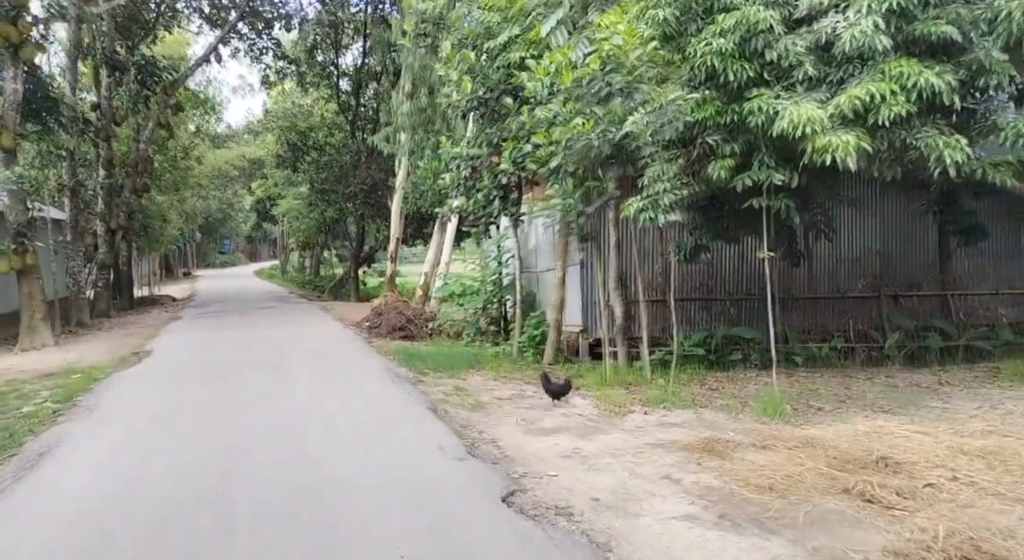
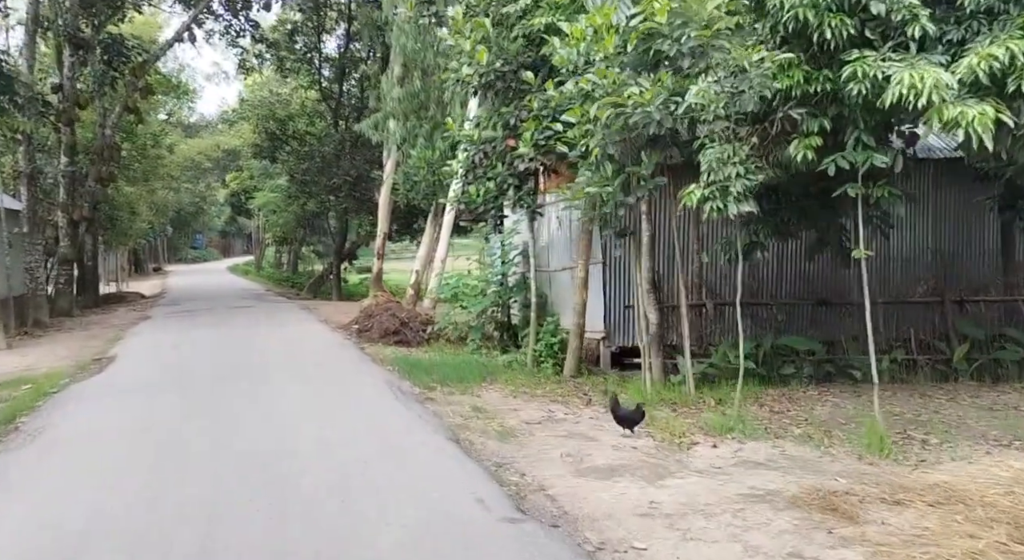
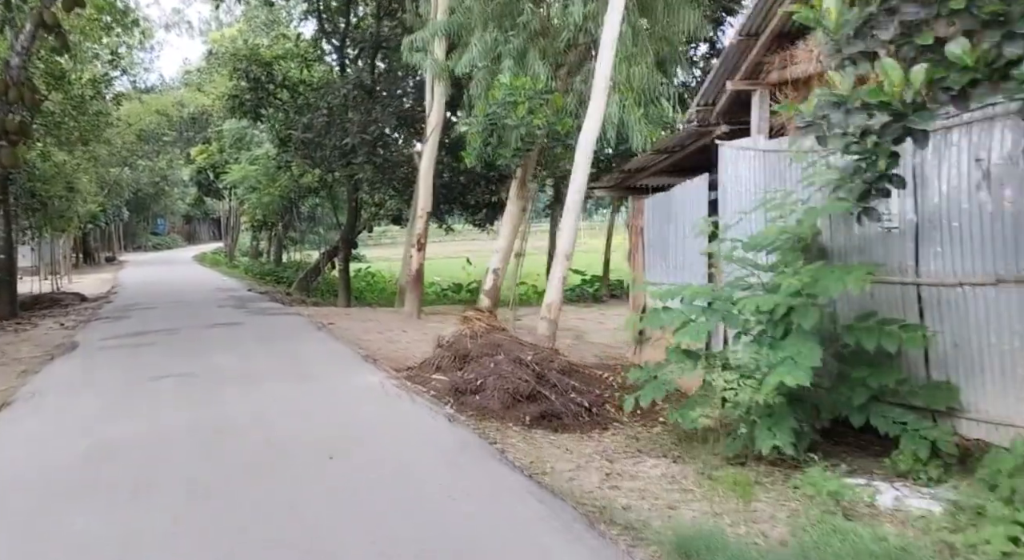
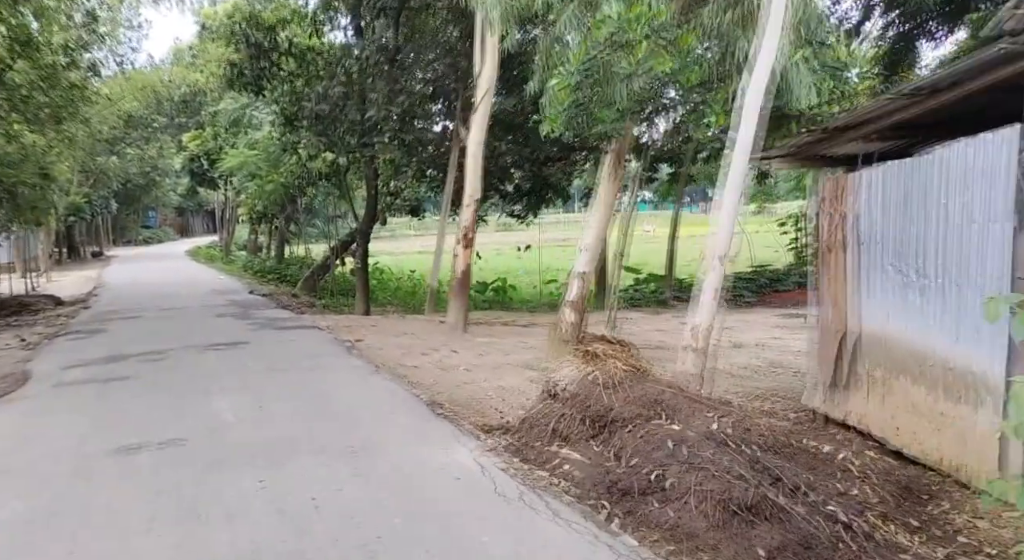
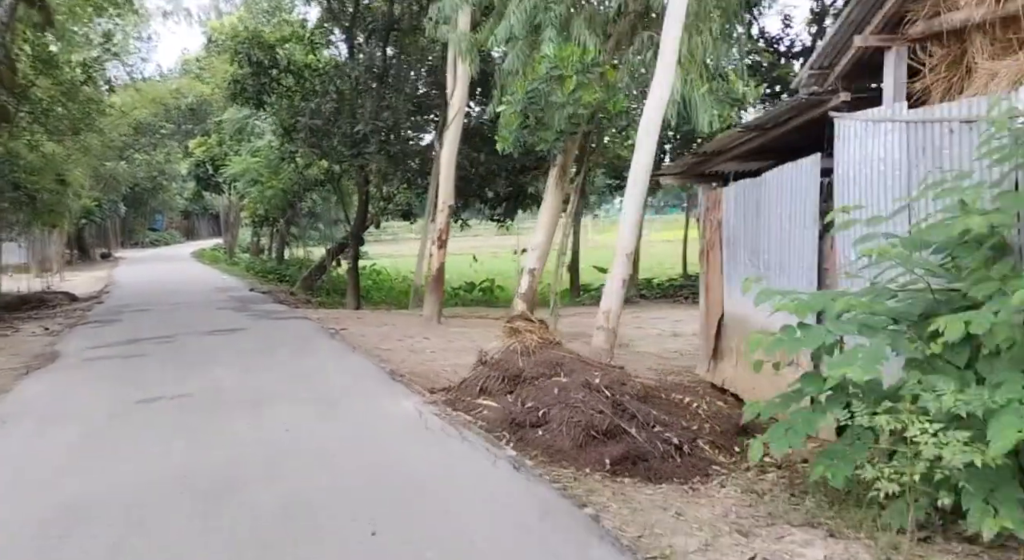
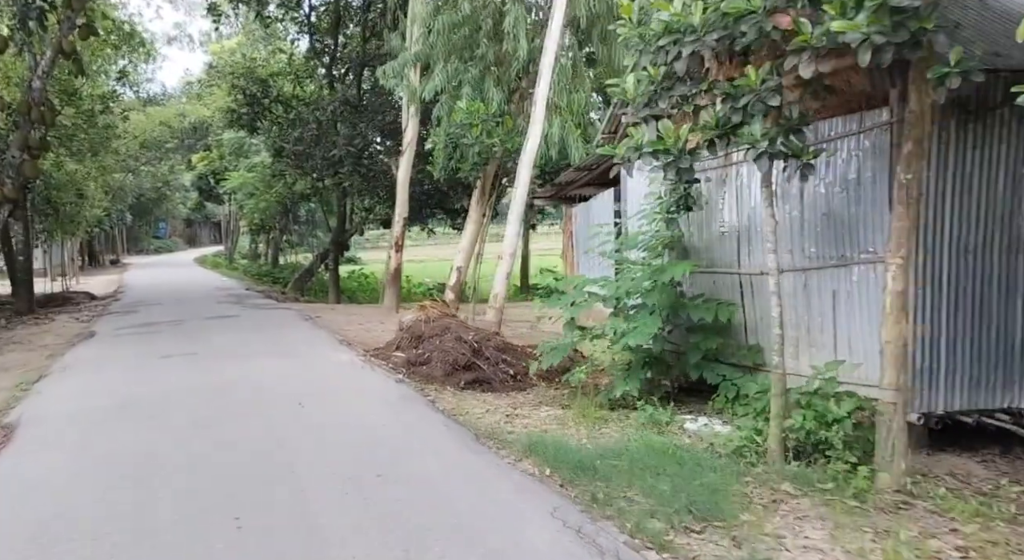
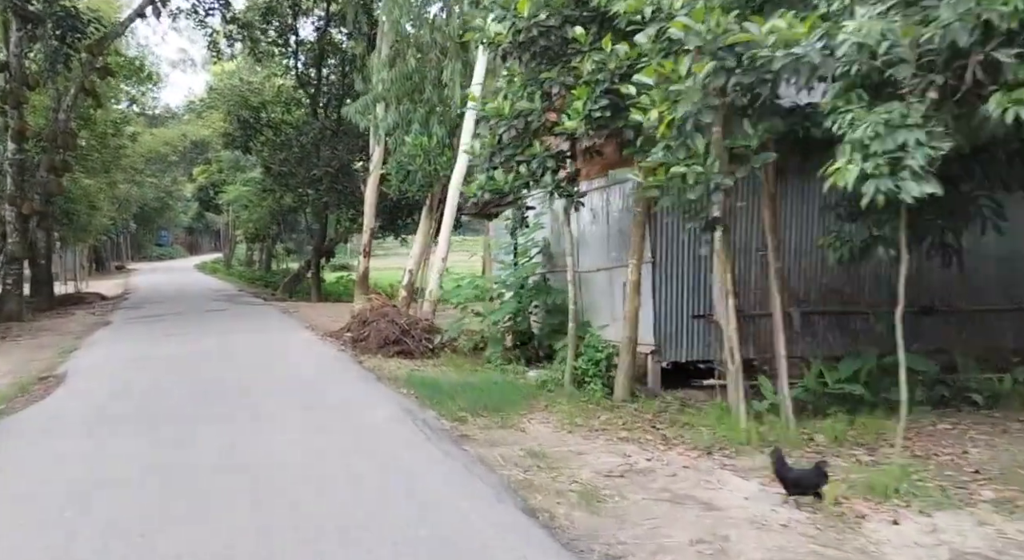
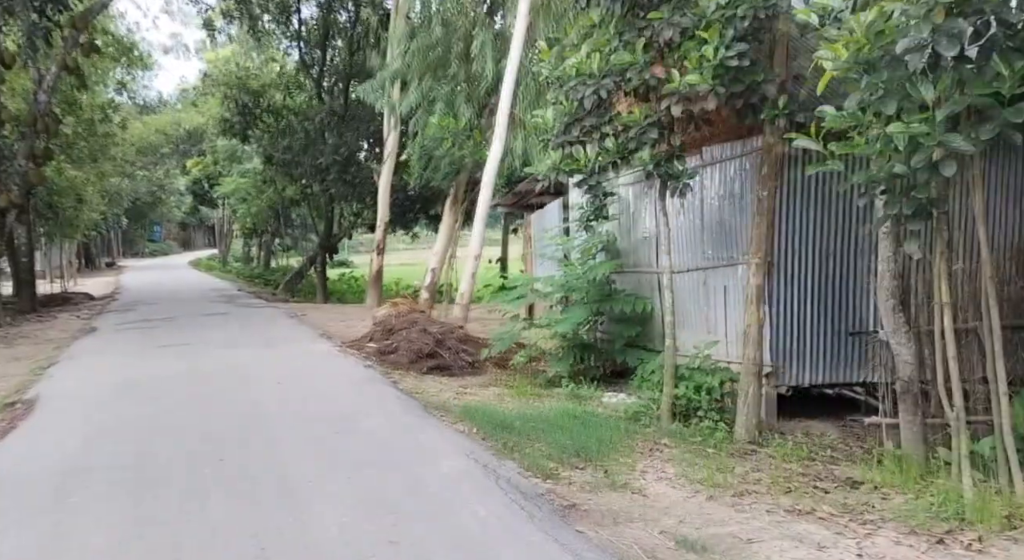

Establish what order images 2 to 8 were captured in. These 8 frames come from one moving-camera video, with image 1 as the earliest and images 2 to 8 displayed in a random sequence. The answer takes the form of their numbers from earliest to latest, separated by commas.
2, 7, 8, 6, 3, 5, 4
